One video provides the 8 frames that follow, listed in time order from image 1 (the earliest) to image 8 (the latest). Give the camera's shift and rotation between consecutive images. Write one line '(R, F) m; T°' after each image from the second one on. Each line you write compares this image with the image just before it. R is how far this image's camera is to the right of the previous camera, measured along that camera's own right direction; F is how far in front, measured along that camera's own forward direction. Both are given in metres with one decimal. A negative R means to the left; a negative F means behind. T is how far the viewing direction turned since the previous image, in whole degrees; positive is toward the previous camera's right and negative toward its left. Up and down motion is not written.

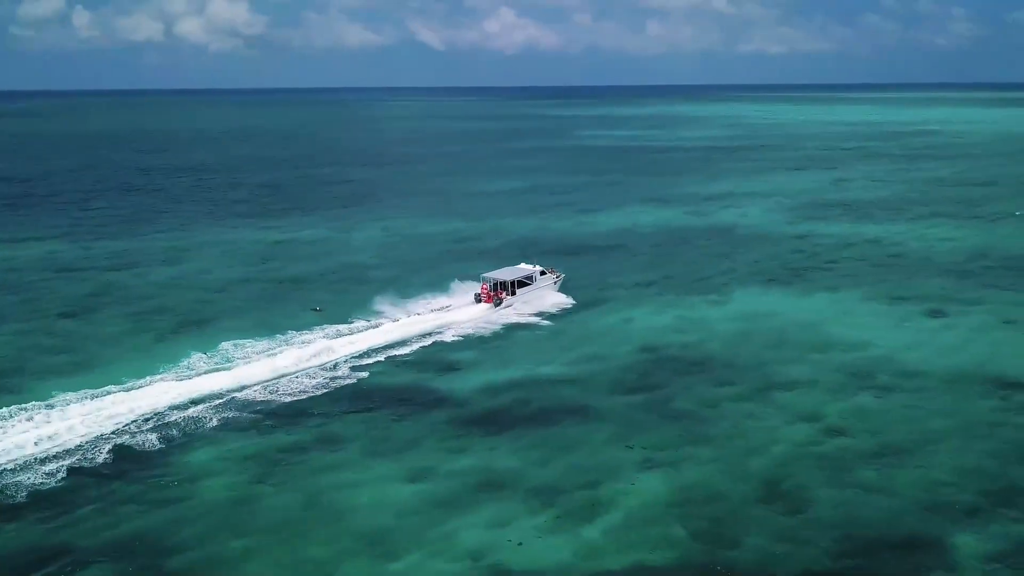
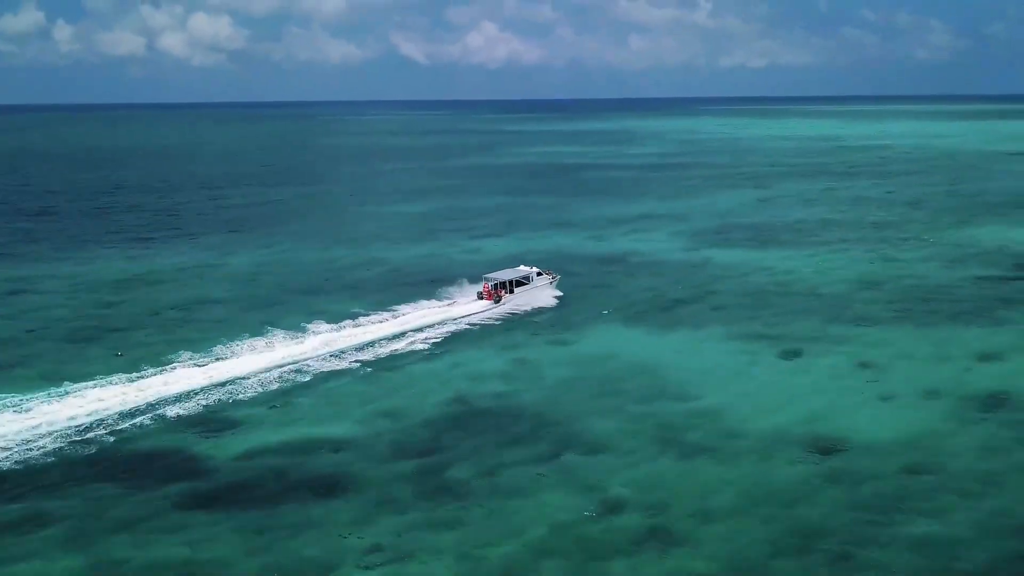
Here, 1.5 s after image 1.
(+5.7, +2.9) m; +1°
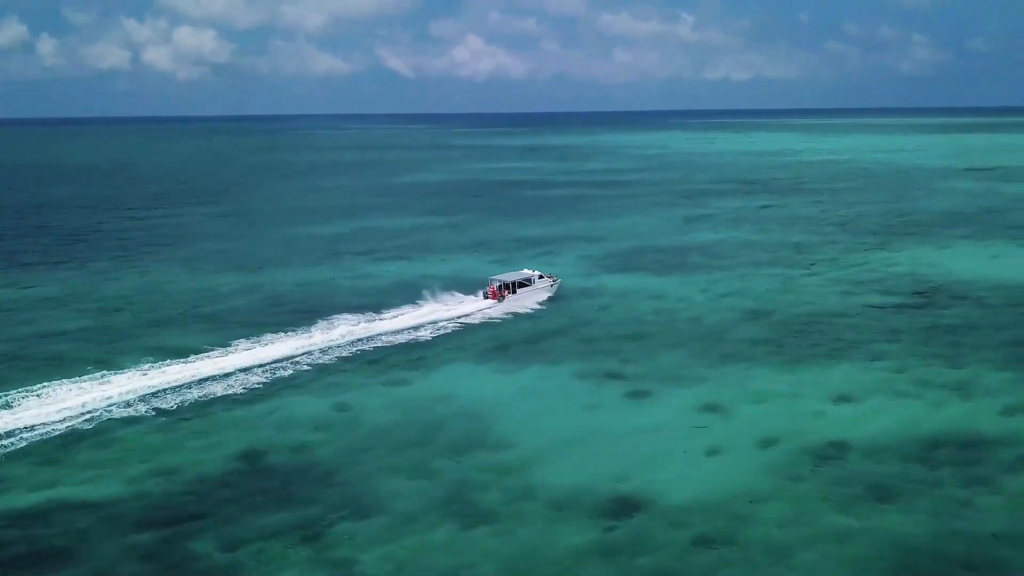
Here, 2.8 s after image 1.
(+5.2, +2.4) m; +1°
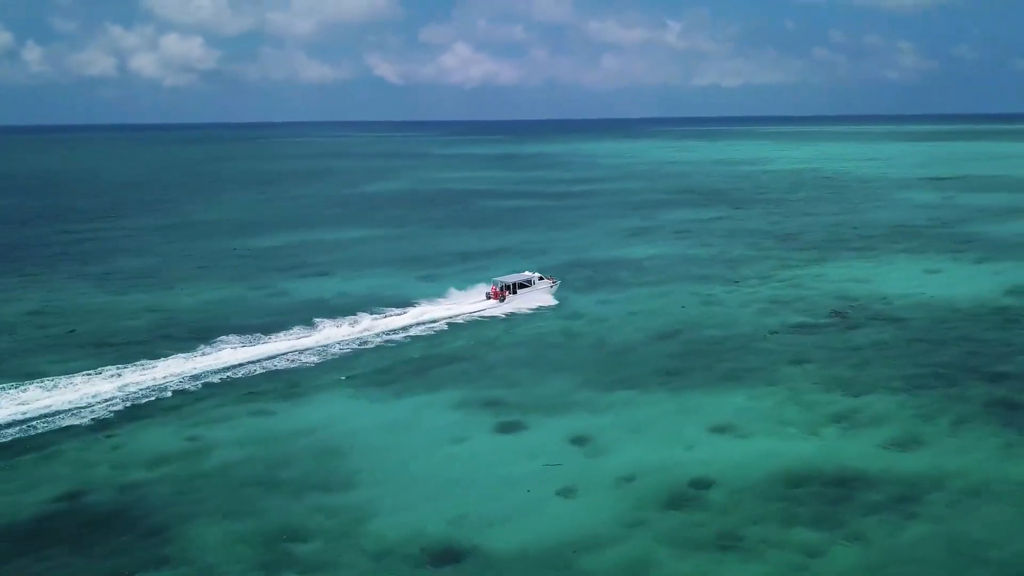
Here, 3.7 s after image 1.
(+3.8, +1.5) m; +1°
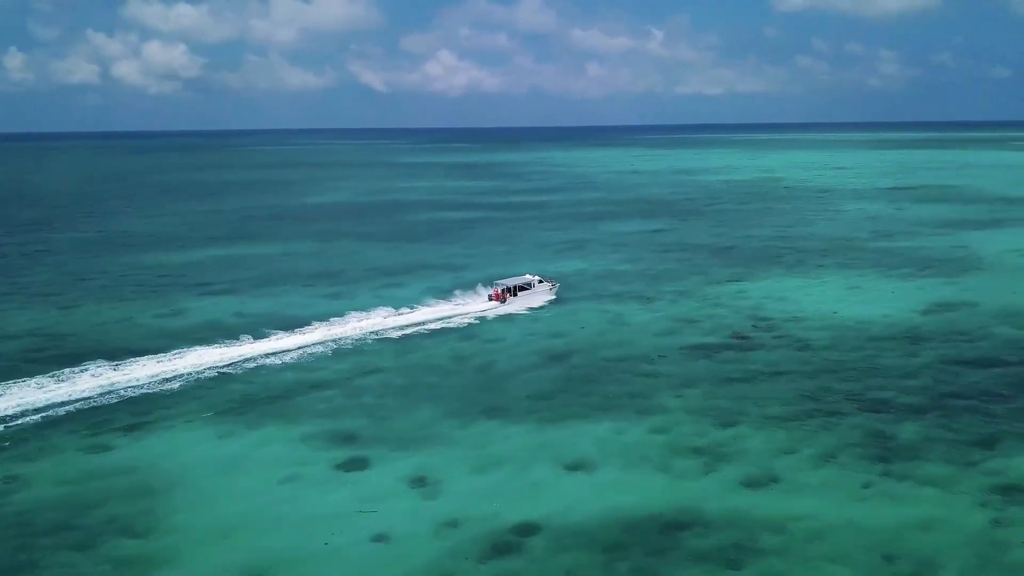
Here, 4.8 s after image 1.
(+4.0, +1.6) m; +1°
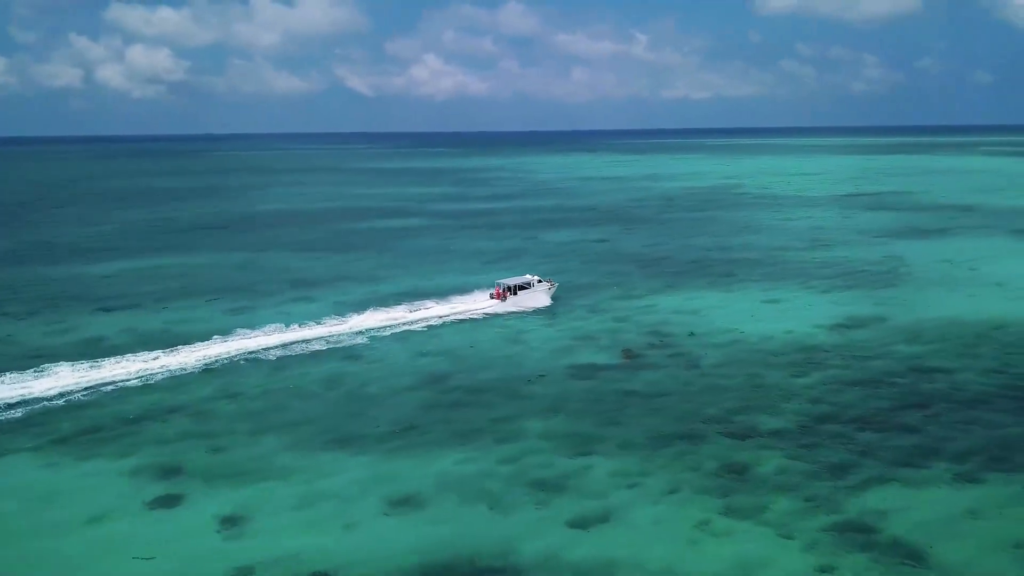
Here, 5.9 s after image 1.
(+4.2, +1.6) m; +1°
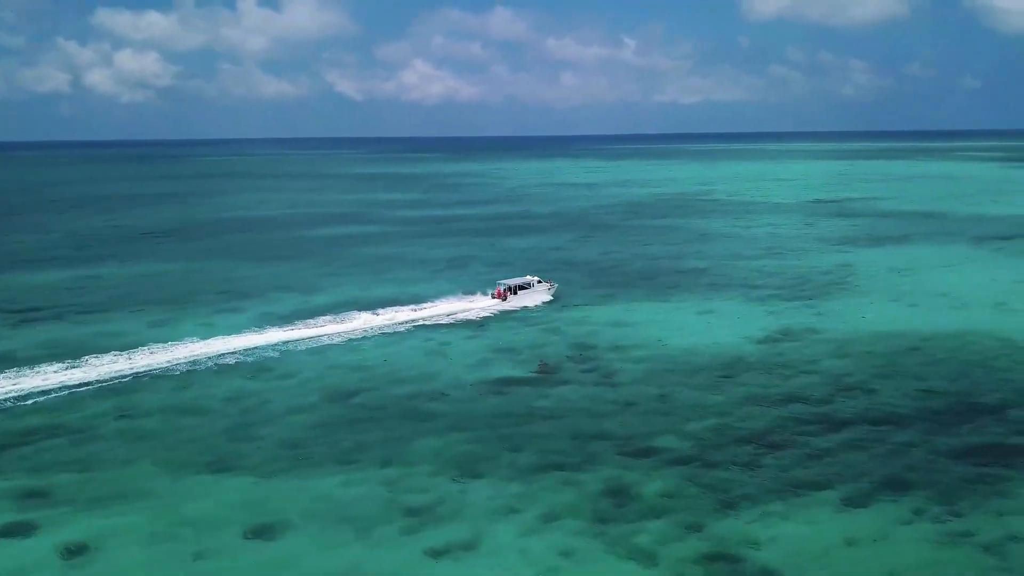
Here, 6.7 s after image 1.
(+3.1, +1.2) m; +1°
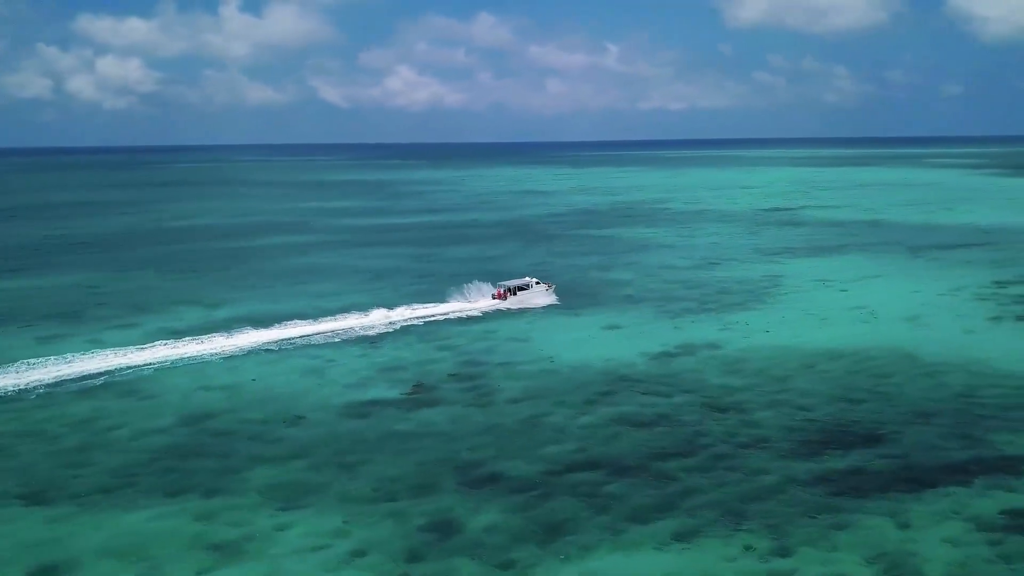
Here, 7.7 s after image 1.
(+4.3, +1.5) m; +1°
